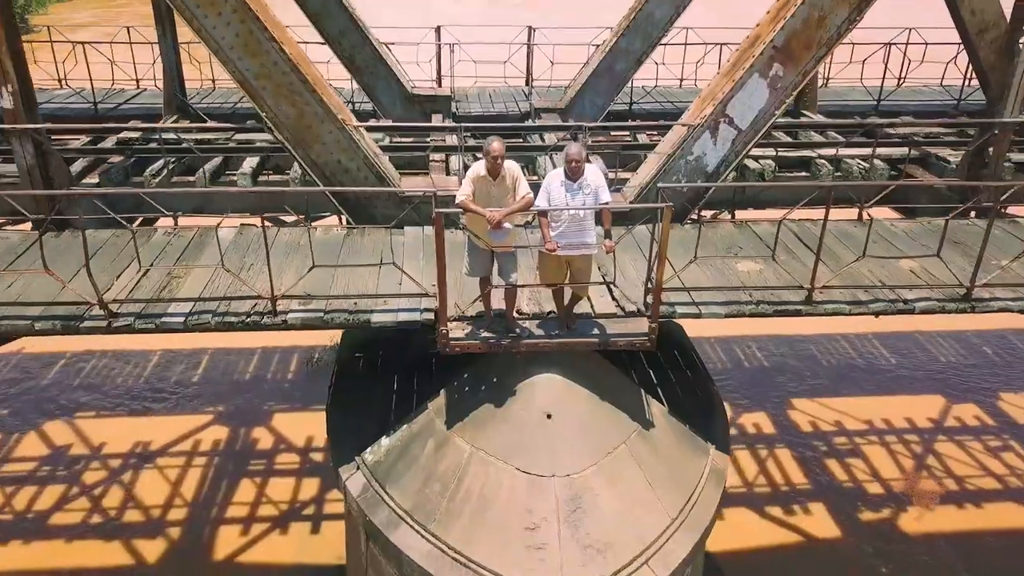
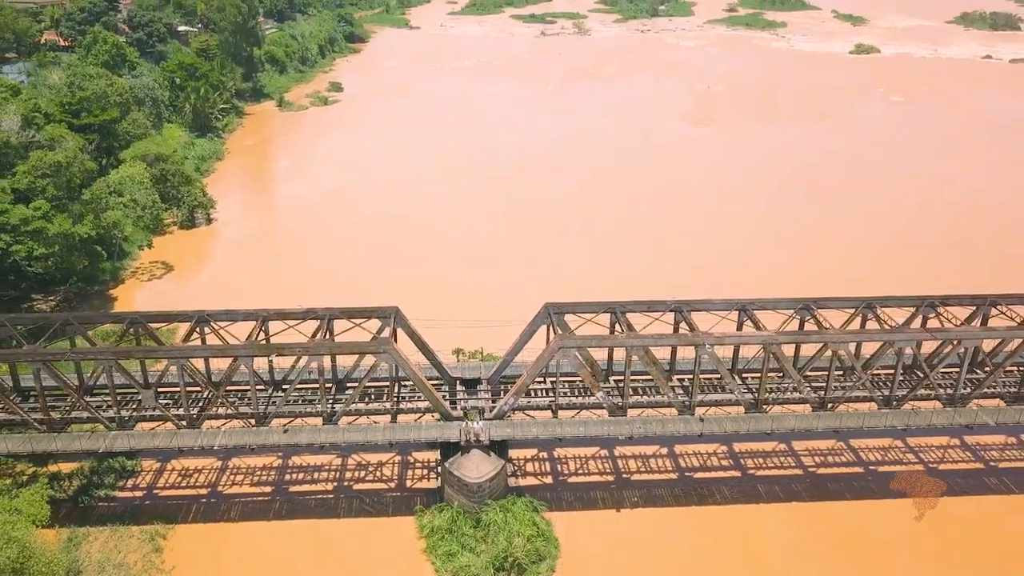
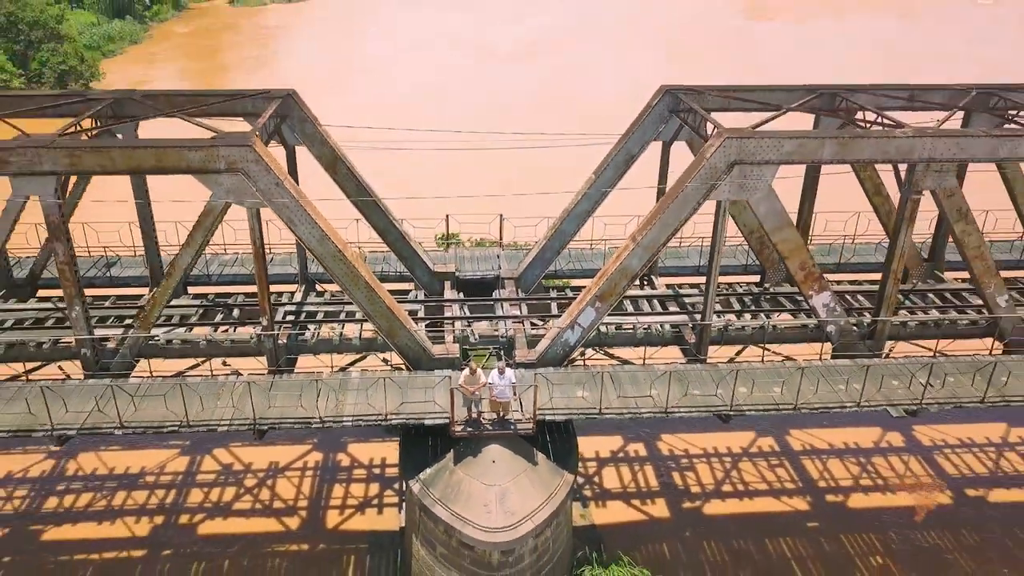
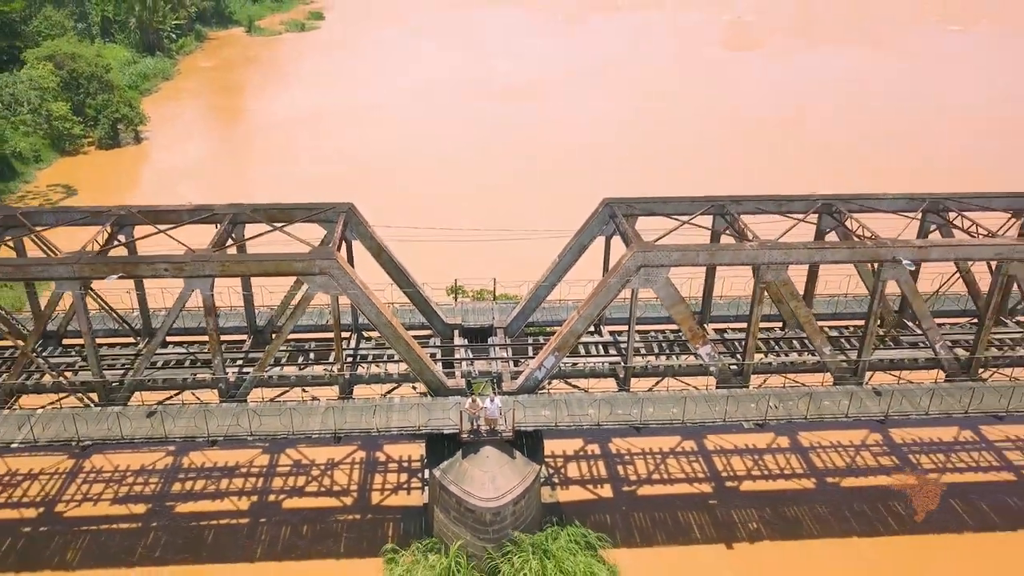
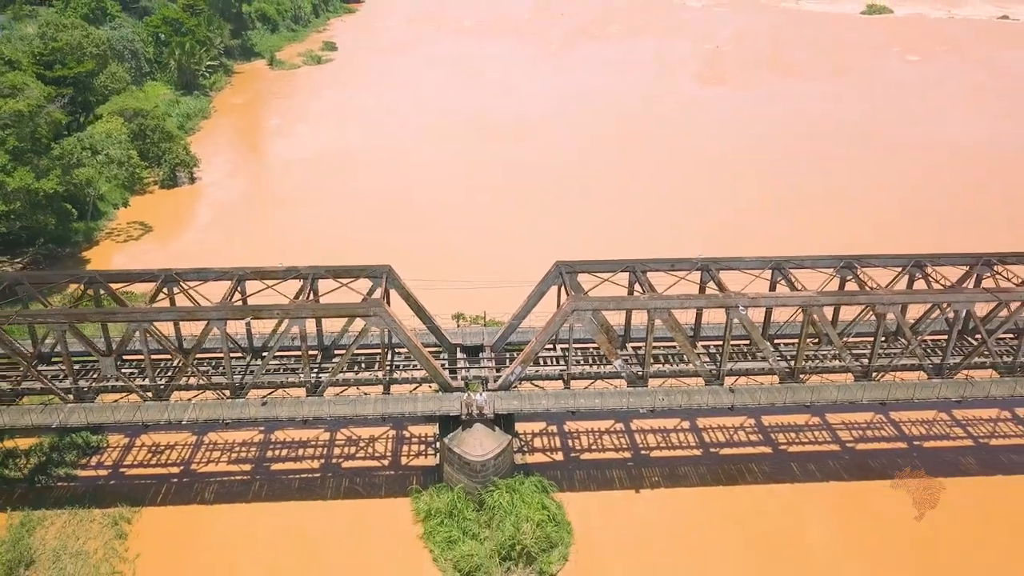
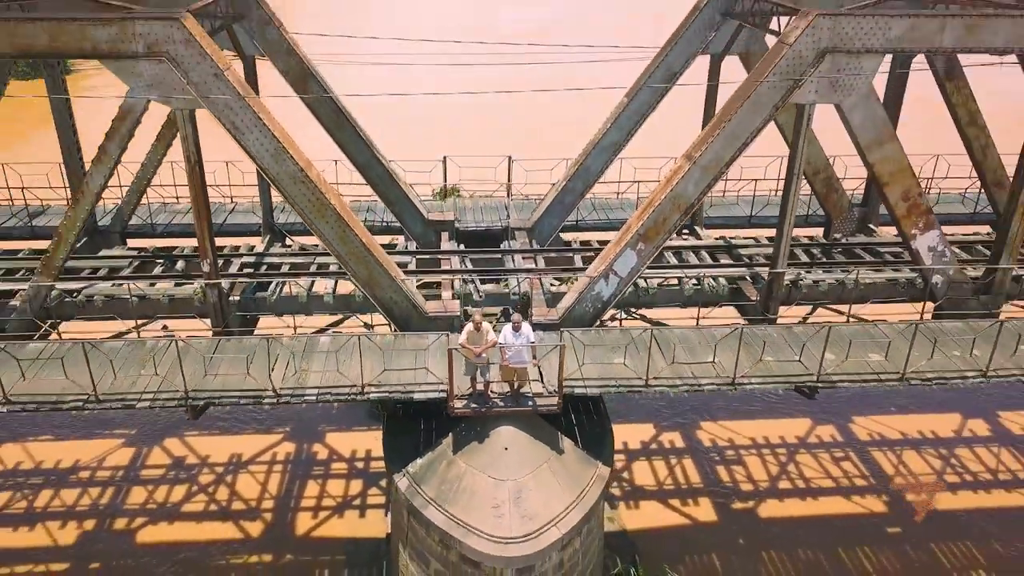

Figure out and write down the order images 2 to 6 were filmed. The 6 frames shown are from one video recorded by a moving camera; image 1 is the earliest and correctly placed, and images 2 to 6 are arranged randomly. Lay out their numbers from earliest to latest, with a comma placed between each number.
6, 3, 4, 5, 2
